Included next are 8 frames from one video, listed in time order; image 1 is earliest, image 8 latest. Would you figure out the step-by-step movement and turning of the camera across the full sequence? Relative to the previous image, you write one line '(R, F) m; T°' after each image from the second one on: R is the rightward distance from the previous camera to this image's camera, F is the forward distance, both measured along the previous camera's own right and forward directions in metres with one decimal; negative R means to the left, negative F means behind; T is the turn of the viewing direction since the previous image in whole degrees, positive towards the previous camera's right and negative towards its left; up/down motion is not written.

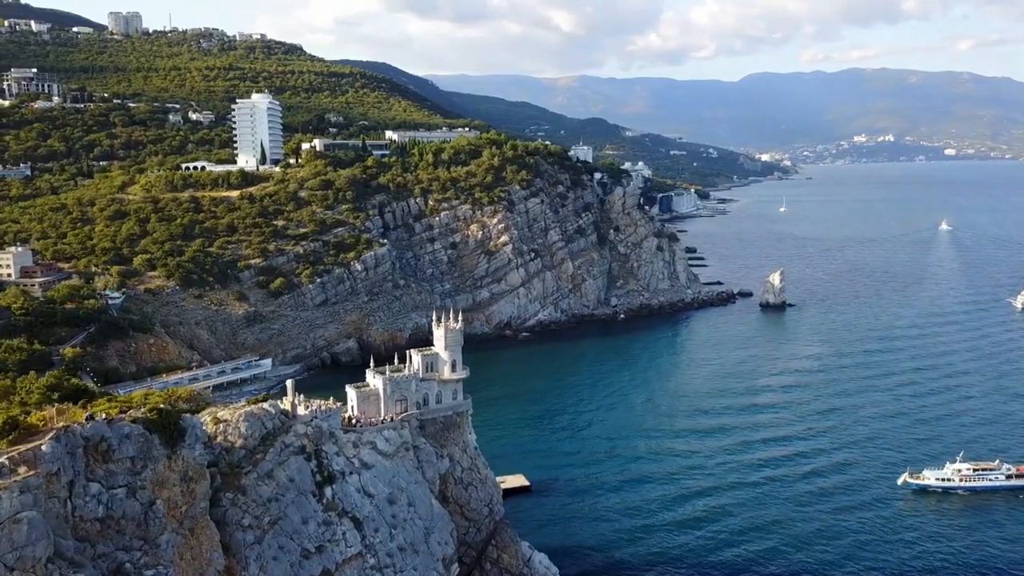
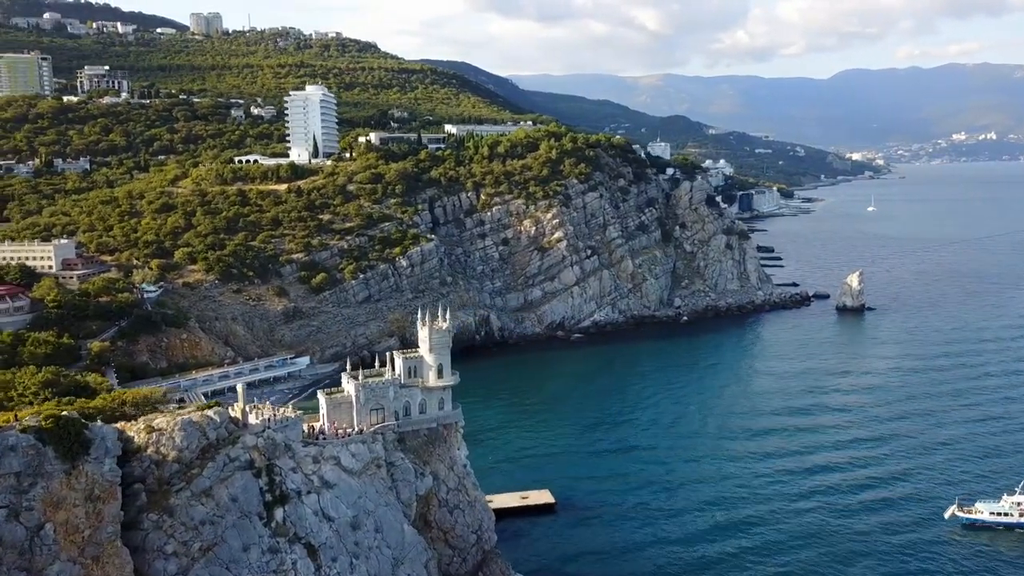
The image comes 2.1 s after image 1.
(+2.6, +4.2) m; -5°
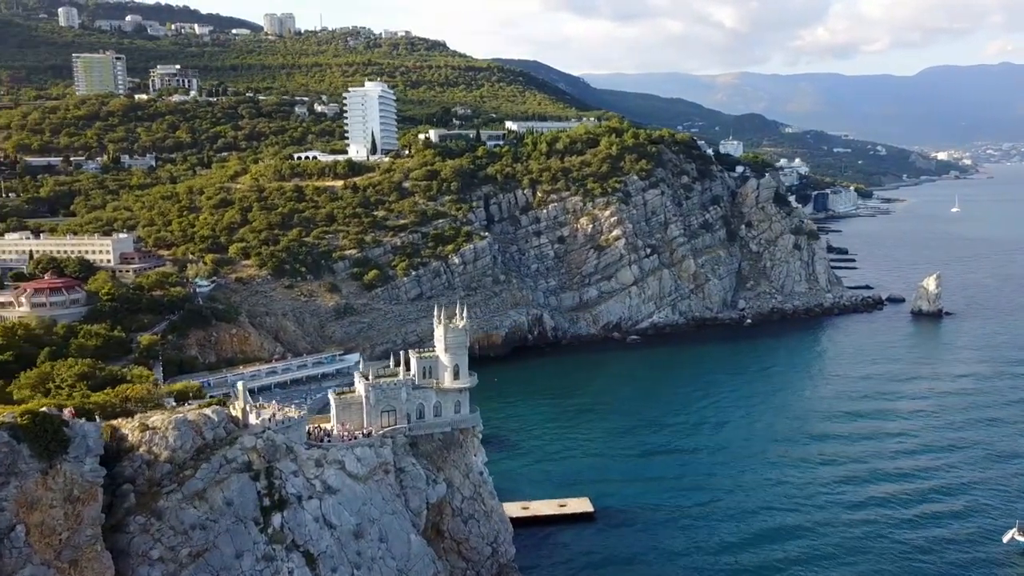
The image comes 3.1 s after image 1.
(+1.4, +1.7) m; -5°
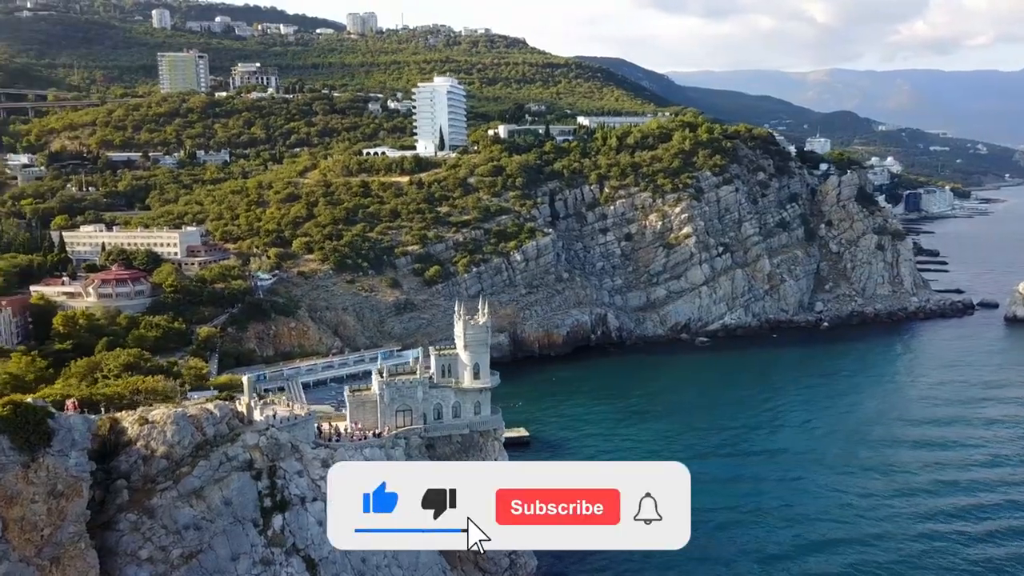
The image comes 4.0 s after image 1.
(+1.6, +1.7) m; -5°
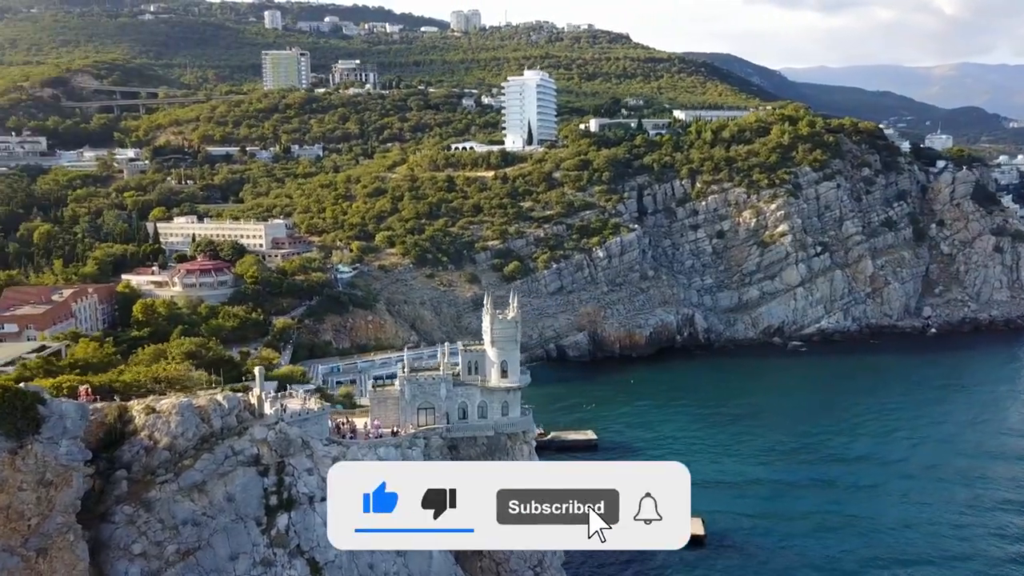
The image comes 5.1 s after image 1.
(+1.9, +1.8) m; -7°
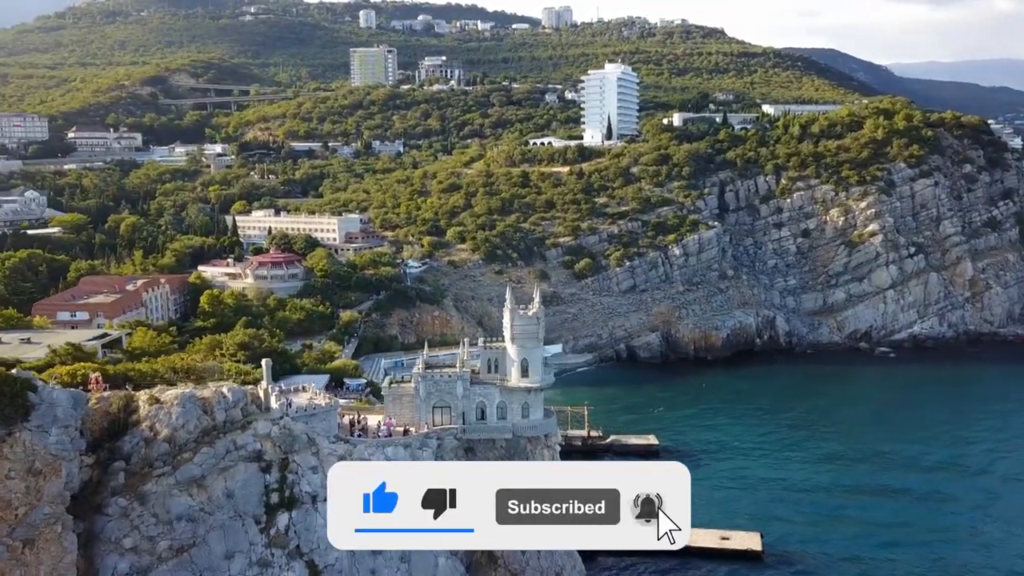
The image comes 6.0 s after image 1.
(+1.7, +1.5) m; -6°
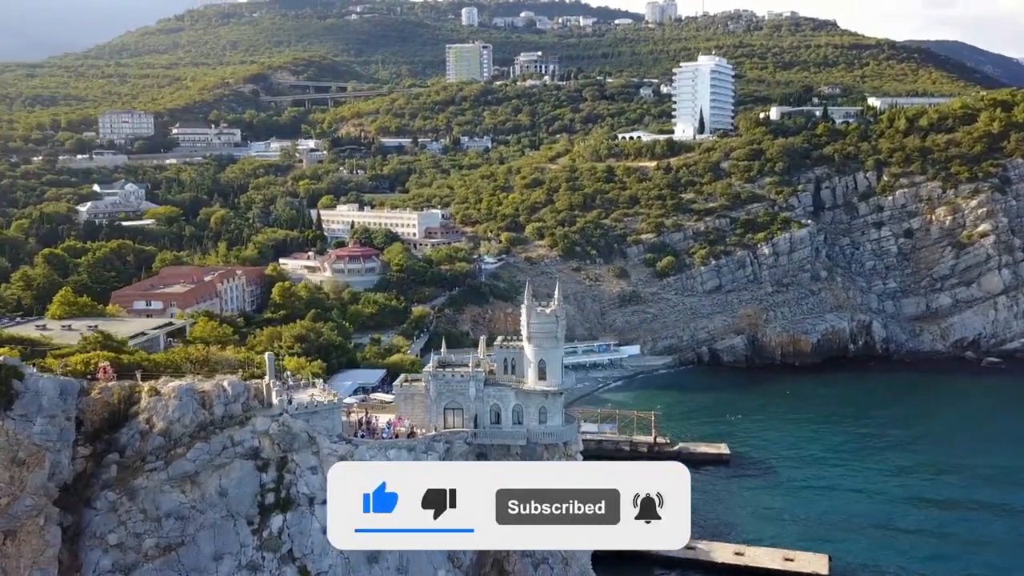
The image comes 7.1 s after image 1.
(+1.9, +1.6) m; -7°
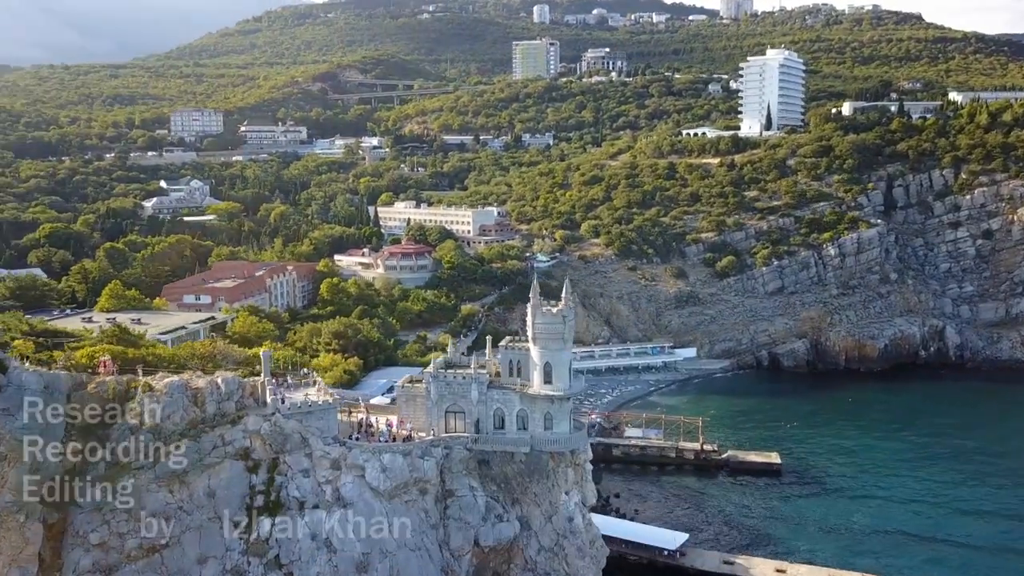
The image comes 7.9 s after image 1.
(+1.4, +1.2) m; -5°
